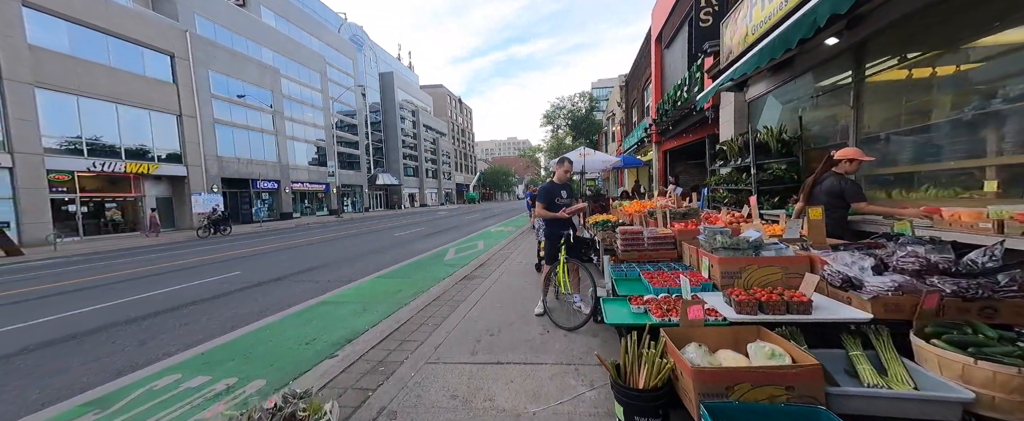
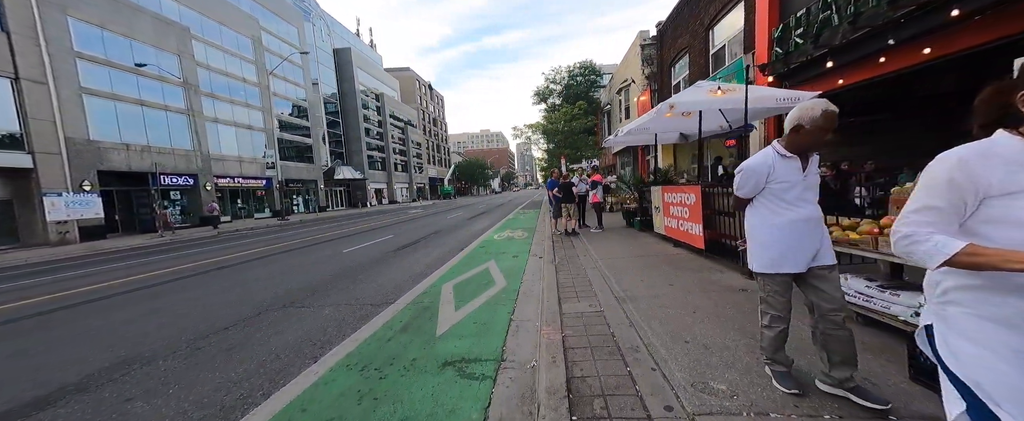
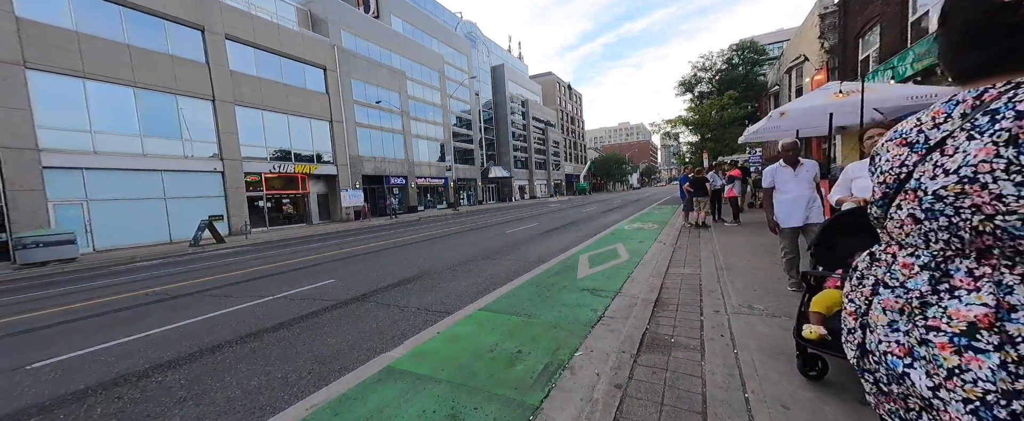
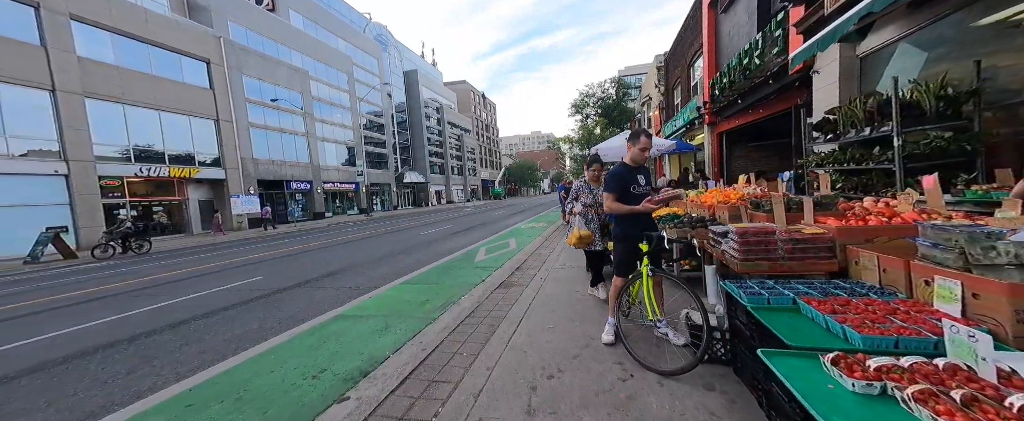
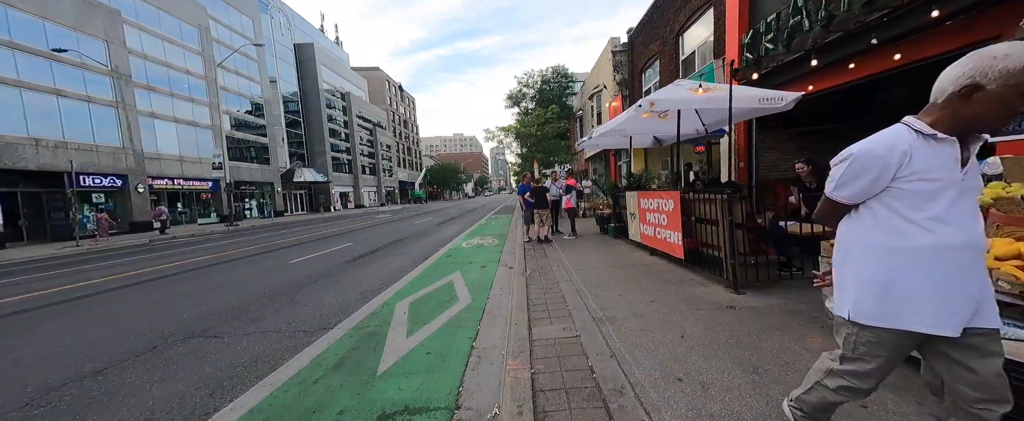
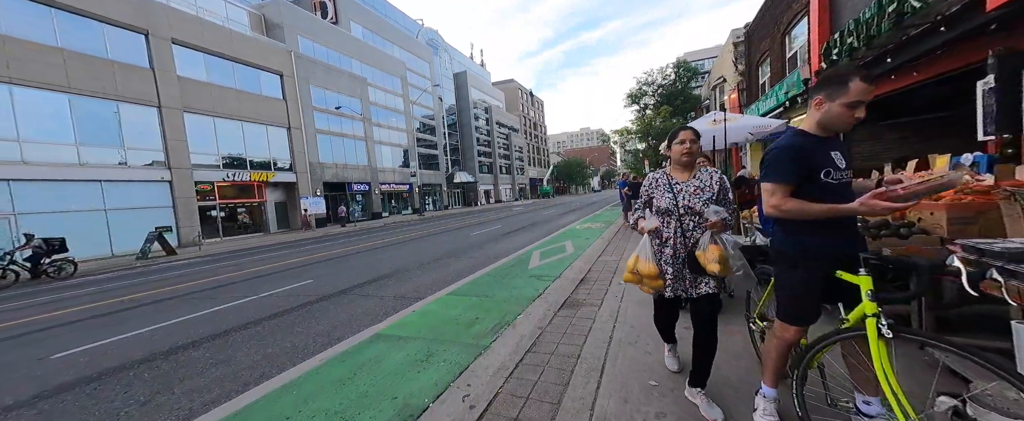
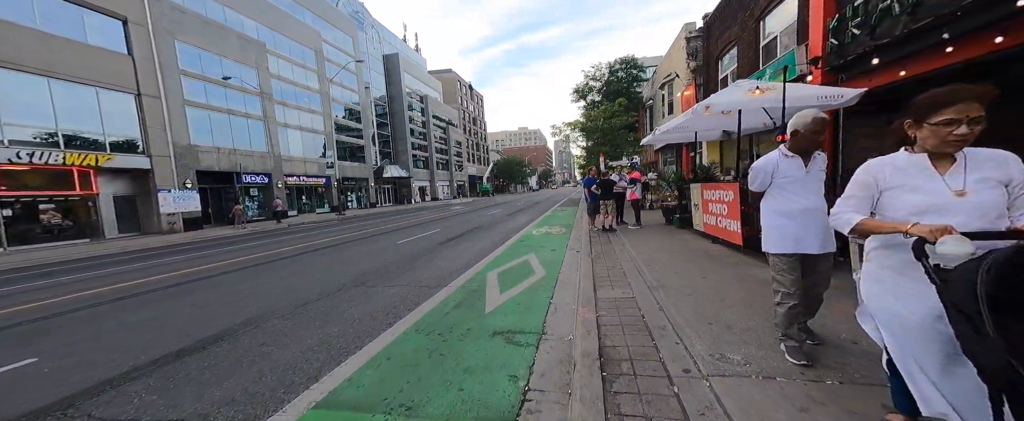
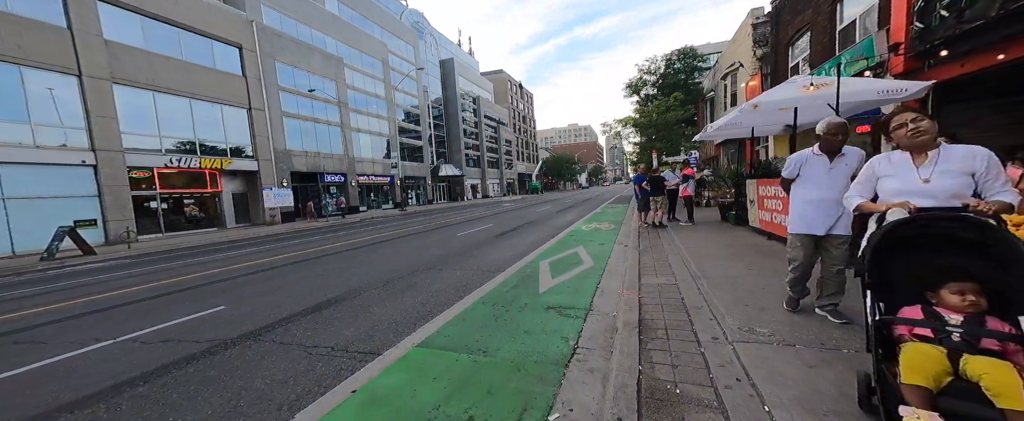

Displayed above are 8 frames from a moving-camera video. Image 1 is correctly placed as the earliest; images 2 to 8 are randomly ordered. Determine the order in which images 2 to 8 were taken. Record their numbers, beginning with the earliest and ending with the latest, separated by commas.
4, 6, 3, 8, 7, 2, 5
